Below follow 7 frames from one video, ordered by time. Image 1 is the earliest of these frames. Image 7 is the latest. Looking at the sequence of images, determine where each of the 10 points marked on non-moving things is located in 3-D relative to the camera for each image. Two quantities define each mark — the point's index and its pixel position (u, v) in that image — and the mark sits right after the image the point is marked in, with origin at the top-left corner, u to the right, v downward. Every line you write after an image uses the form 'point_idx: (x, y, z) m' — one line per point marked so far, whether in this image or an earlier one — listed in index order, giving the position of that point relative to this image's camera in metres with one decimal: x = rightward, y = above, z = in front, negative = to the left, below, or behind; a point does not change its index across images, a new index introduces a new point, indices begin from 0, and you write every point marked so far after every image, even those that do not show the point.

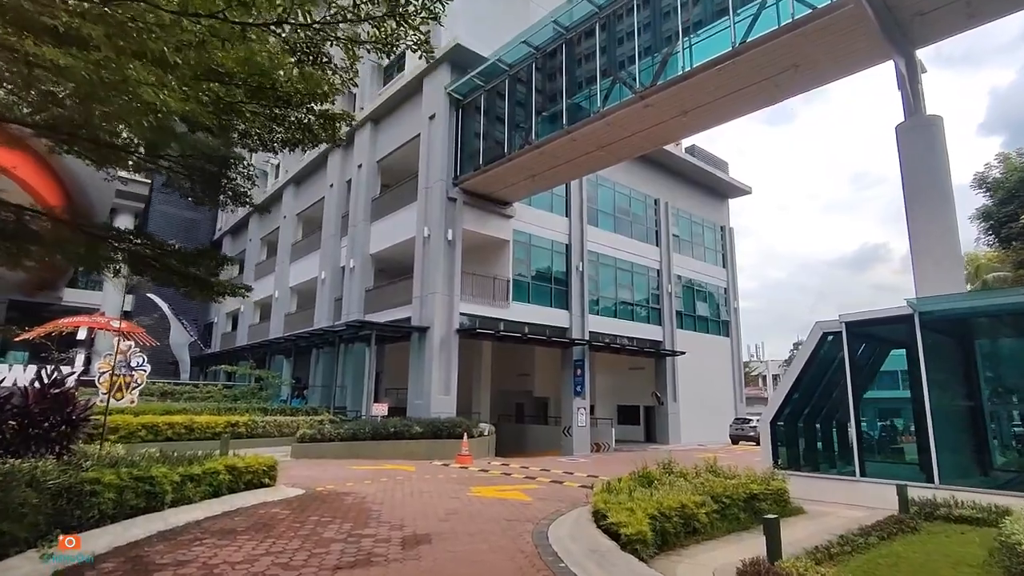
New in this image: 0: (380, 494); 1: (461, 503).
0: (-2.3, -3.7, +10.3) m
1: (-0.8, -3.6, +9.5) m
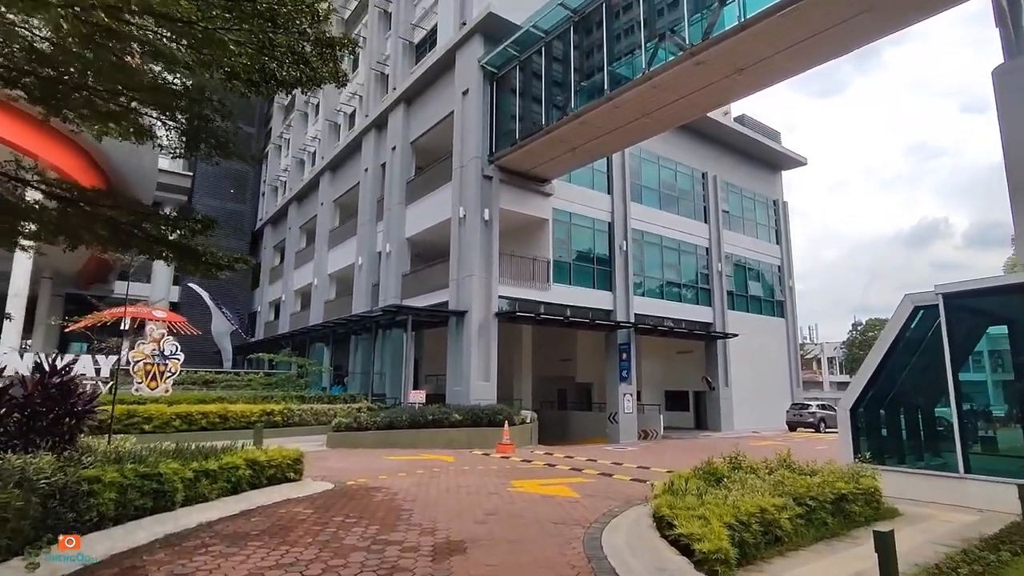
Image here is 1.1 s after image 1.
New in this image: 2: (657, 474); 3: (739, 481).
0: (-1.6, -3.3, +9.5) m
1: (-0.1, -3.2, +8.6) m
2: (+3.2, -4.1, +12.6) m
3: (+3.0, -2.5, +7.6) m
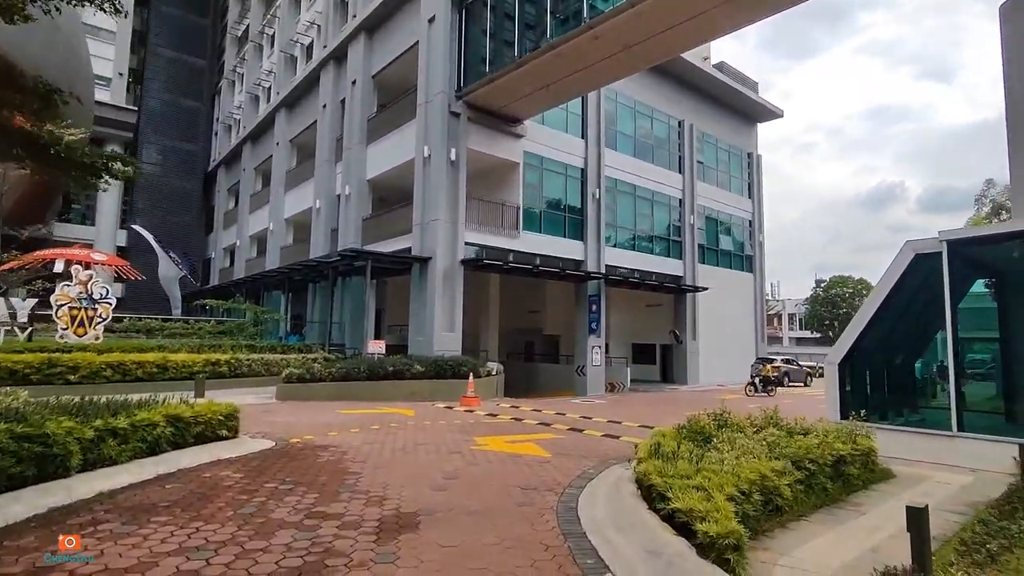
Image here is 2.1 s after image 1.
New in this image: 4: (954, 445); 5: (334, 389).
0: (-2.1, -2.4, +8.5) m
1: (-0.6, -2.3, +7.7) m
2: (+2.4, -3.0, +11.9) m
3: (+2.6, -1.8, +6.8) m
4: (+6.7, -2.4, +8.8) m
5: (-5.1, -2.9, +16.4) m
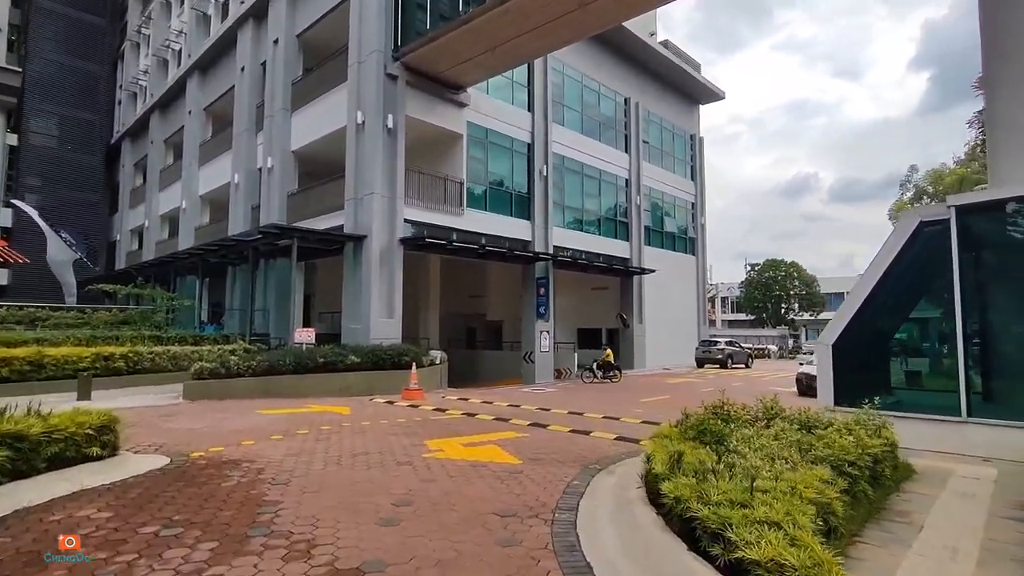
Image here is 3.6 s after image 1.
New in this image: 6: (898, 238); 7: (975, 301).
0: (-2.6, -2.0, +6.7) m
1: (-1.0, -2.0, +6.1) m
2: (+1.6, -2.5, +10.7) m
3: (+2.3, -1.5, +5.5) m
4: (+6.2, -2.0, +8.1) m
5: (-6.4, -2.4, +14.2) m
6: (+5.6, +0.8, +8.4) m
7: (+5.9, -0.2, +8.2) m
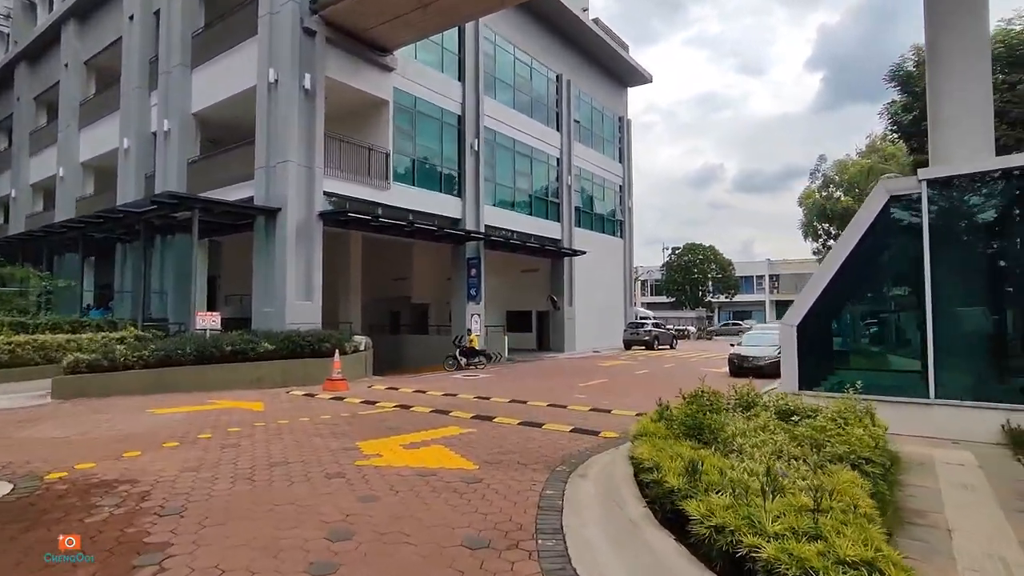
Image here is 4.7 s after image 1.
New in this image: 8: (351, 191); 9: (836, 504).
0: (-3.0, -1.8, +5.3) m
1: (-1.3, -1.8, +4.9) m
2: (+0.6, -2.2, +9.8) m
3: (+2.0, -1.3, +4.8) m
4: (+5.5, -1.7, +7.8) m
5: (-7.8, -1.9, +12.2) m
6: (+4.9, +1.1, +8.0) m
7: (+5.2, +0.1, +7.9) m
8: (-5.1, +3.1, +18.4) m
9: (+1.8, -1.2, +3.3) m
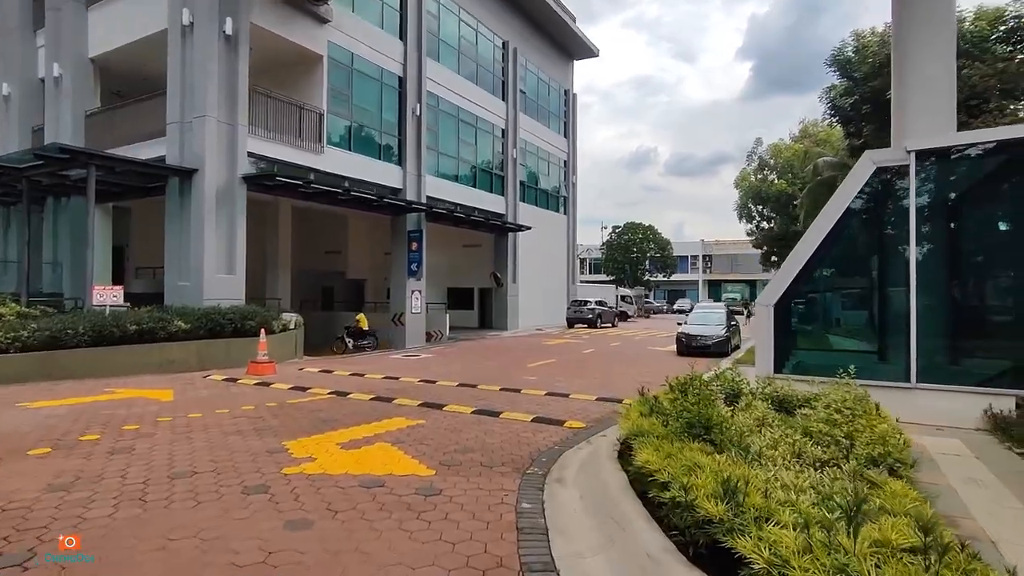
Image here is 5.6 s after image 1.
0: (-3.2, -1.5, +4.0) m
1: (-1.5, -1.5, +3.8) m
2: (-0.1, -1.8, +8.9) m
3: (+1.8, -1.1, +4.0) m
4: (+5.0, -1.4, +7.5) m
5: (-8.7, -1.3, +10.4) m
6: (+4.4, +1.4, +7.4) m
7: (+4.7, +0.4, +7.4) m
8: (-6.7, +3.9, +16.6) m
9: (+1.8, -1.1, +2.5) m
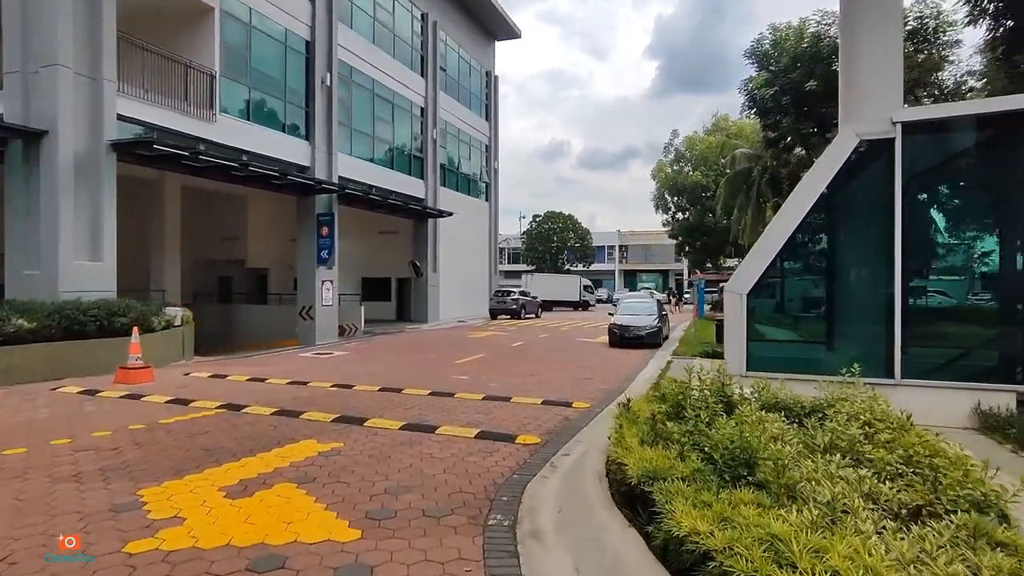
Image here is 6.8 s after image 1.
0: (-3.3, -1.4, +2.2) m
1: (-1.6, -1.5, +2.2) m
2: (-1.0, -1.6, +7.5) m
3: (+1.7, -1.0, +2.9) m
4: (+4.3, -1.3, +6.8) m
5: (-9.7, -1.2, +7.7) m
6: (+3.7, +1.5, +6.6) m
7: (+4.0, +0.5, +6.7) m
8: (-8.6, +4.1, +14.1) m
9: (+1.9, -1.0, +1.5) m
